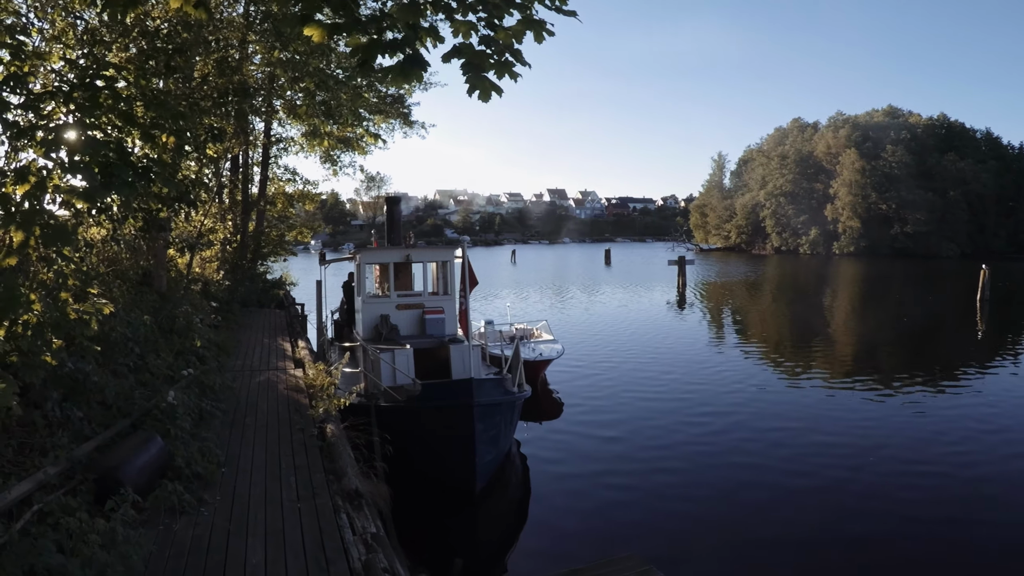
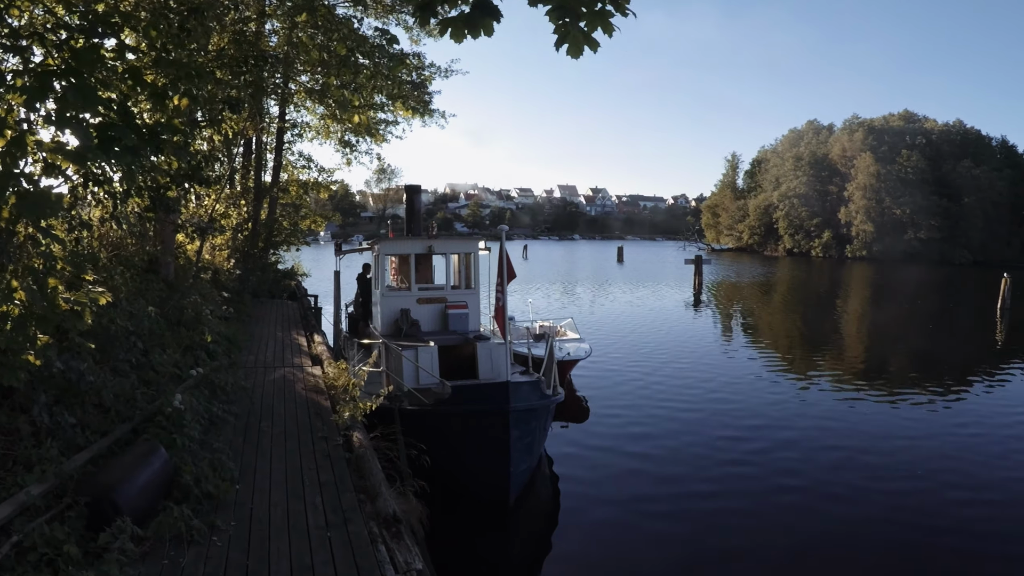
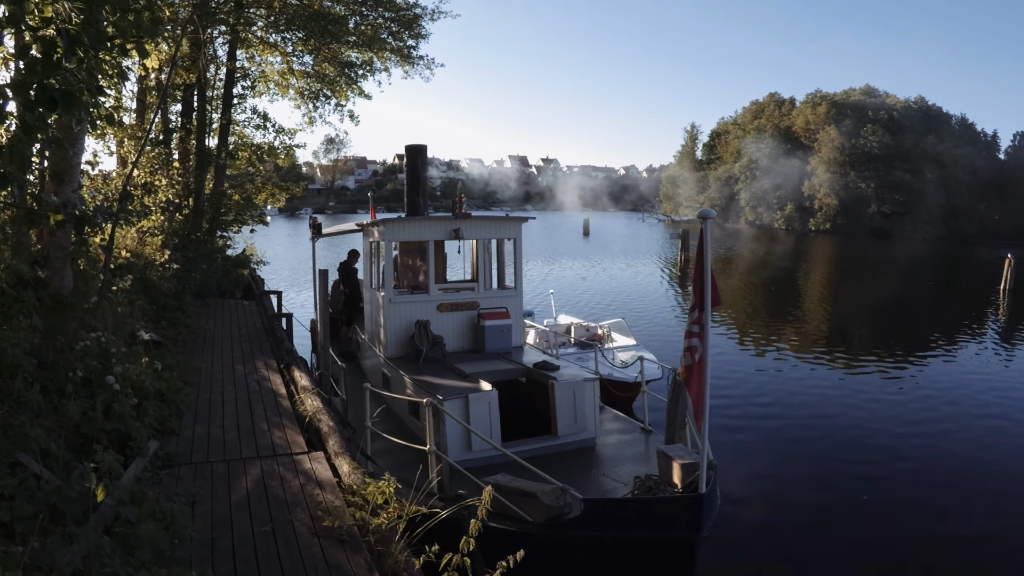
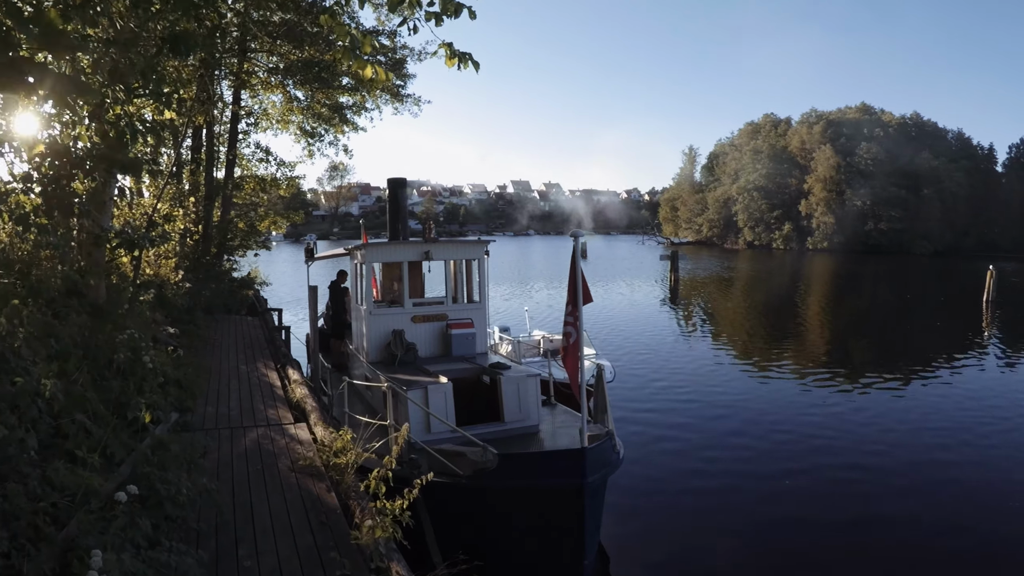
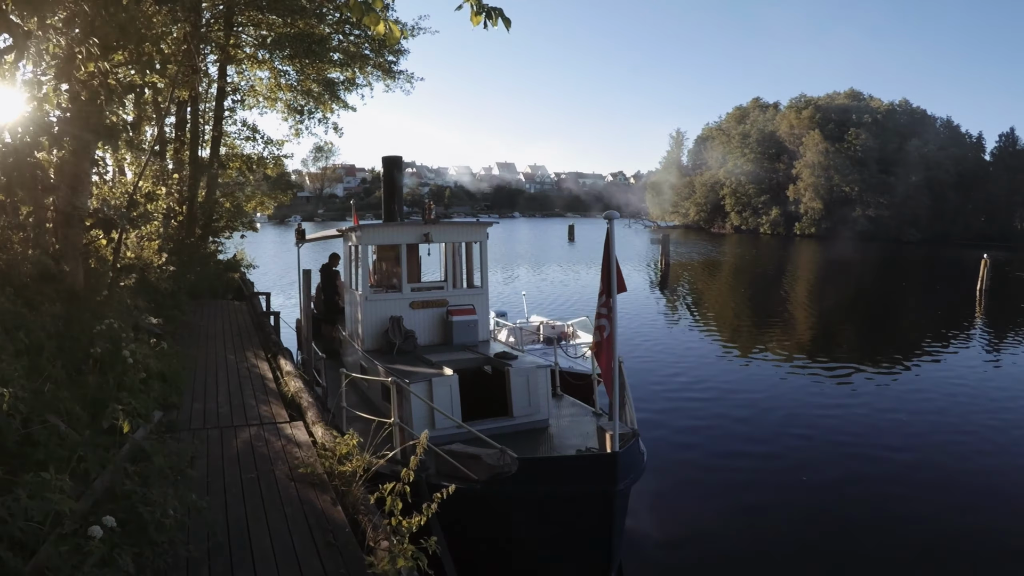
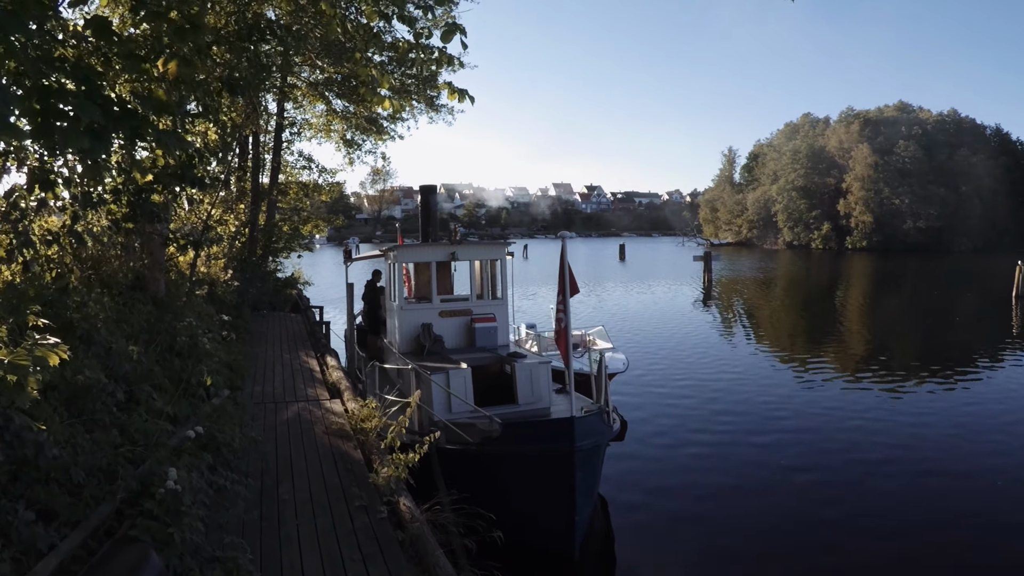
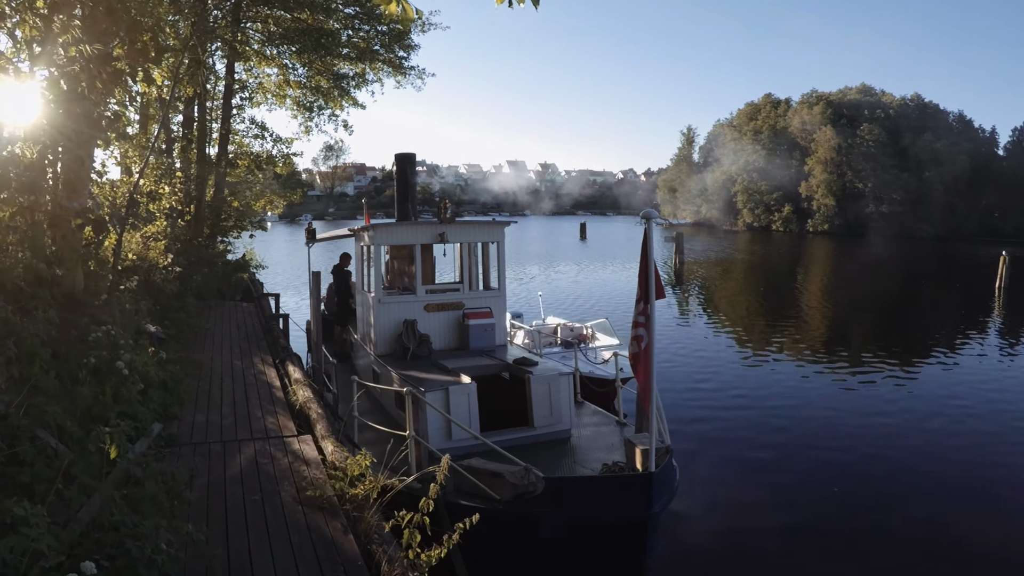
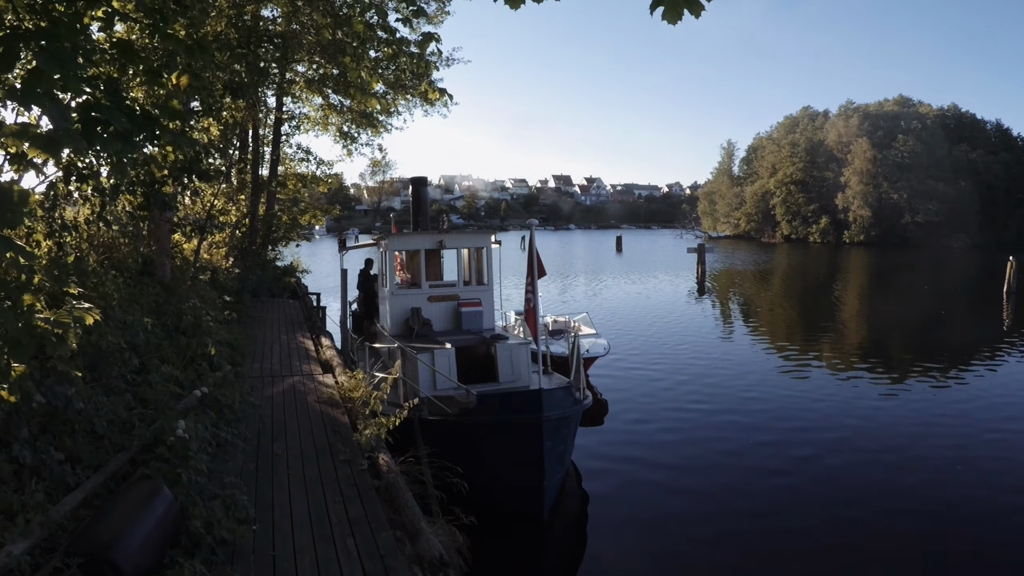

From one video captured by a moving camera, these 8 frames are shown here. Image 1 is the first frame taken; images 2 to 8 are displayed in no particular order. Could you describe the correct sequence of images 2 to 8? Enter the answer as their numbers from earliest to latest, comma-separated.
2, 8, 6, 4, 5, 7, 3
